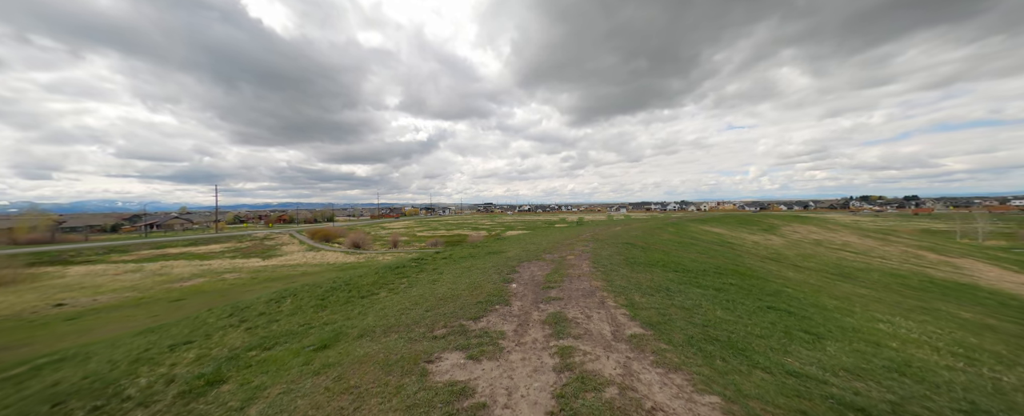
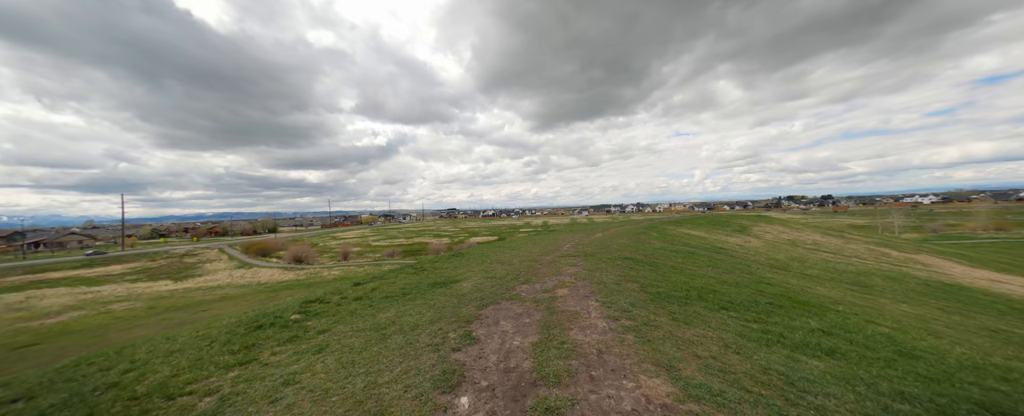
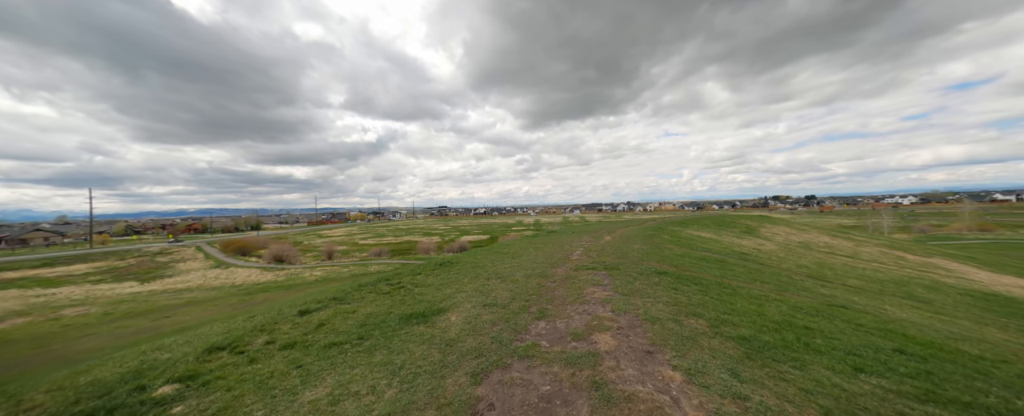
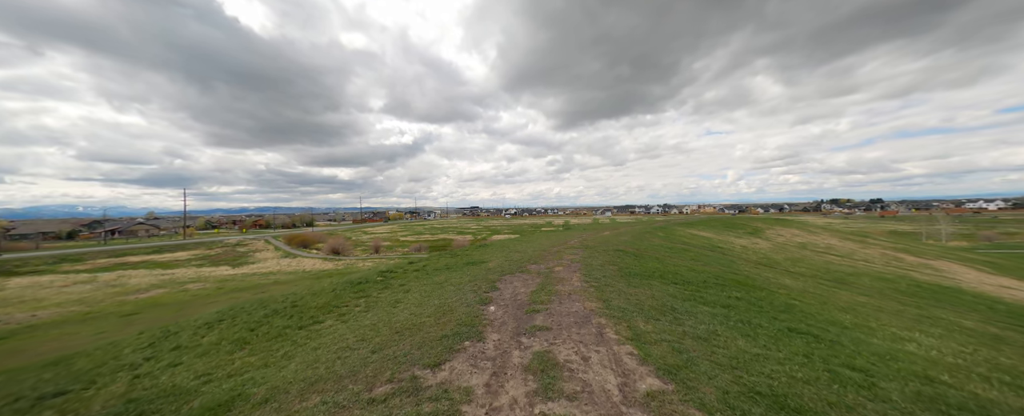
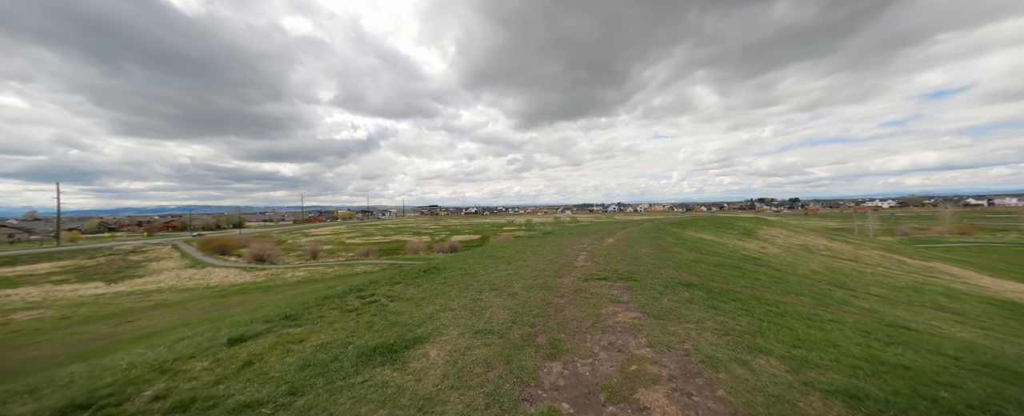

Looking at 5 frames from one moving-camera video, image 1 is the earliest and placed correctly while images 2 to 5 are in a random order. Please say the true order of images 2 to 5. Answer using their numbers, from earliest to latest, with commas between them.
4, 2, 3, 5
